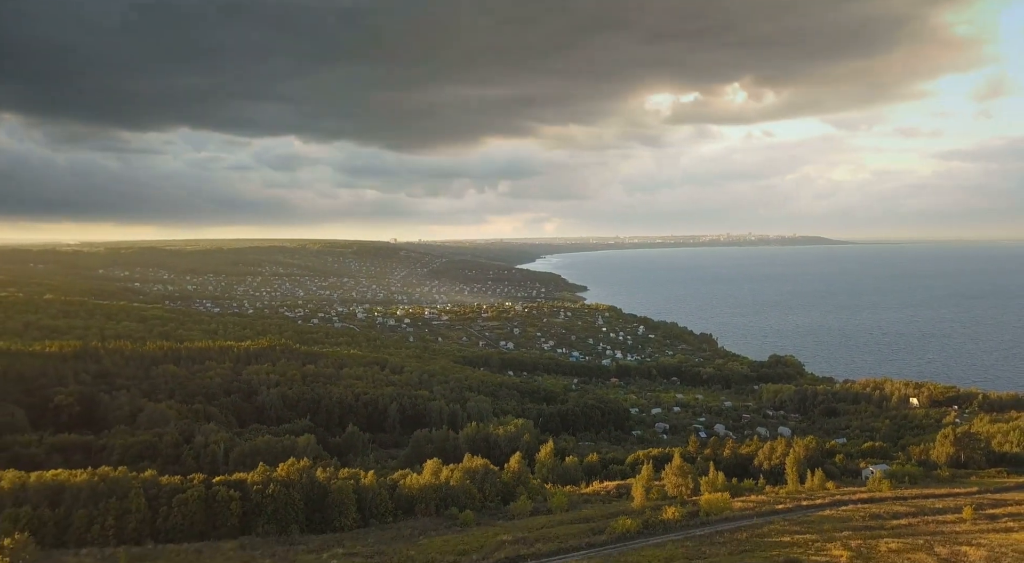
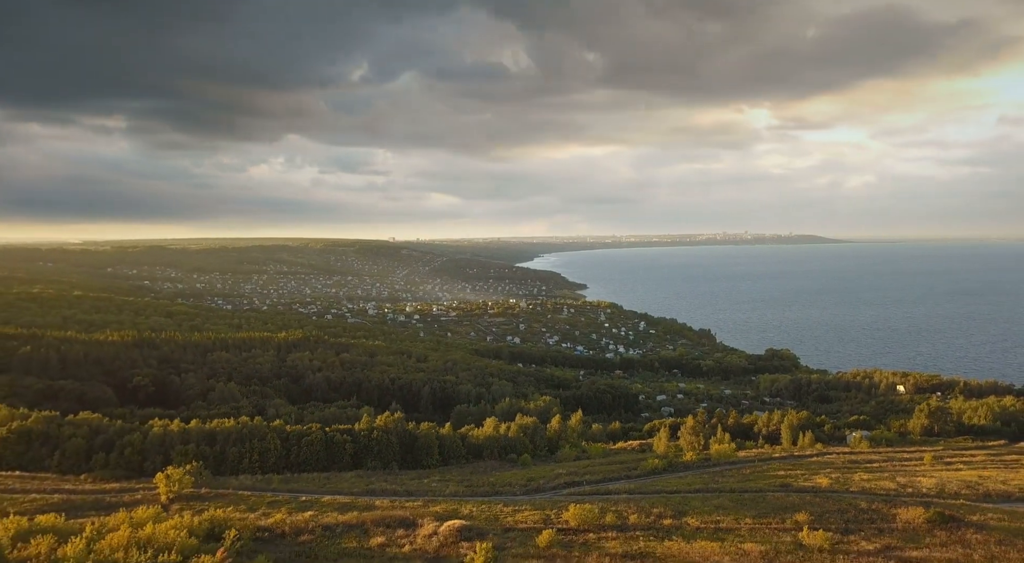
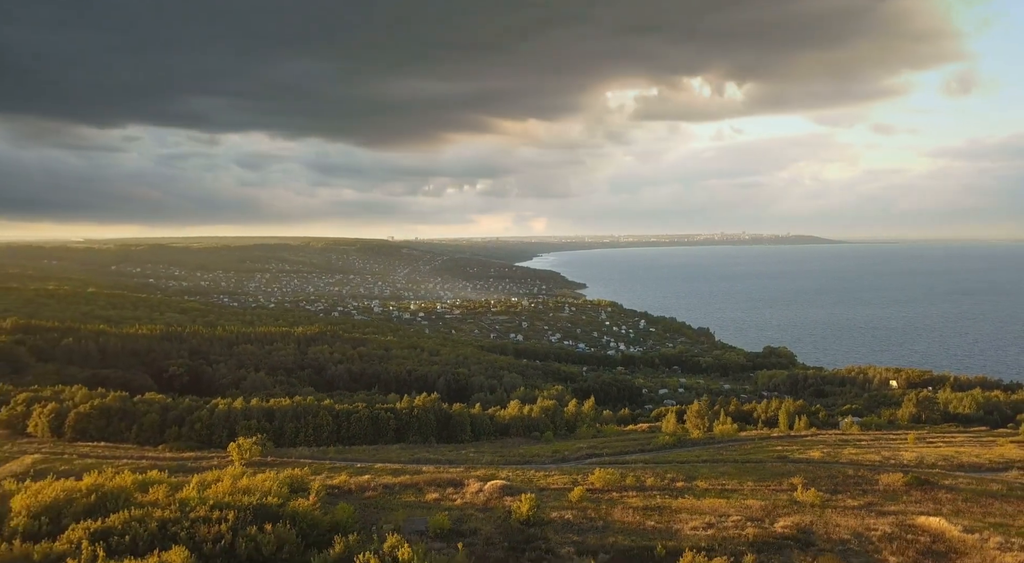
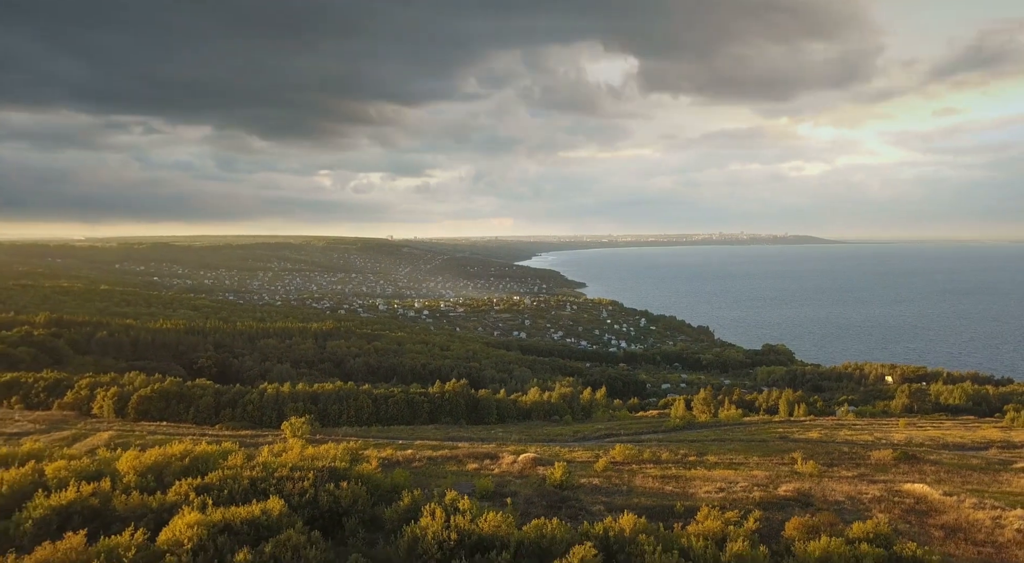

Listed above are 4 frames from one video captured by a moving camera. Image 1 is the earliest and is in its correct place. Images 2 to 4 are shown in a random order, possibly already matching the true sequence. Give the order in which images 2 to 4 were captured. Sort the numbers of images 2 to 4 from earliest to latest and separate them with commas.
2, 3, 4
